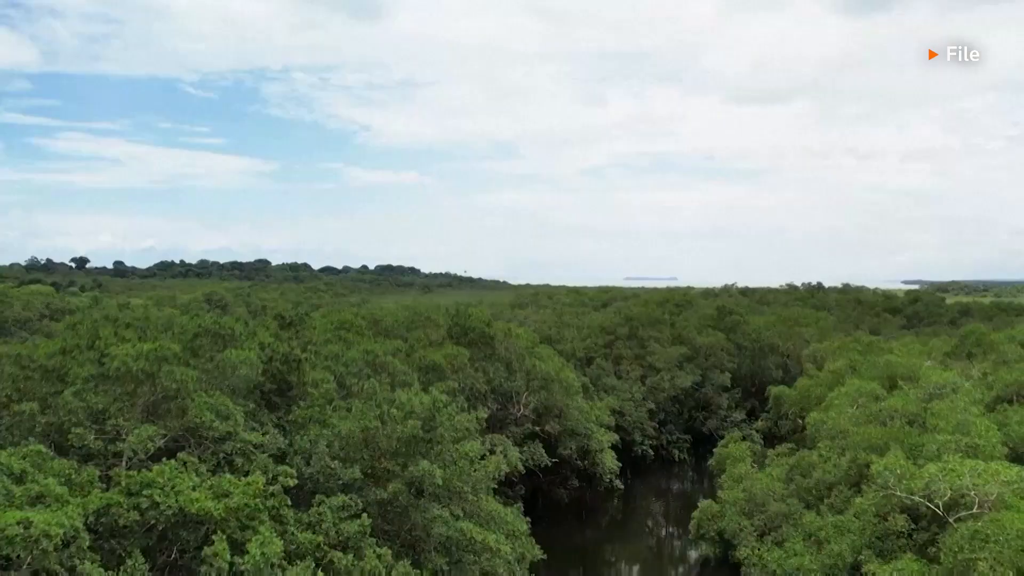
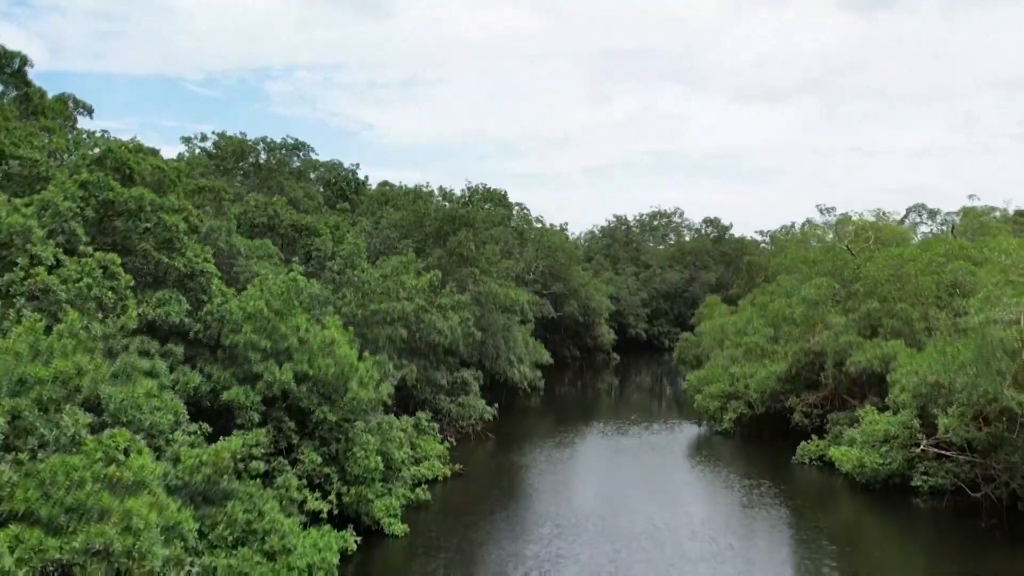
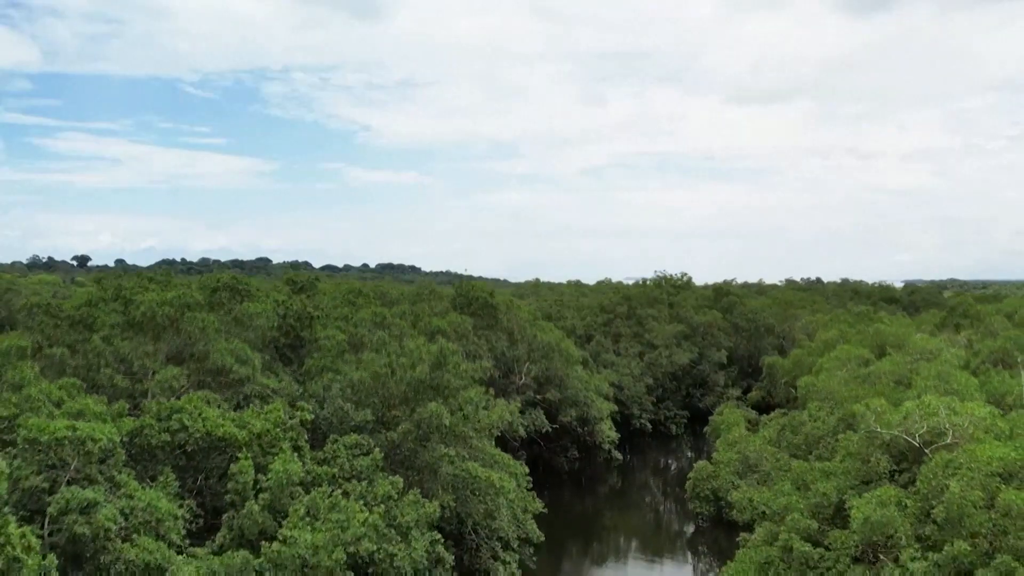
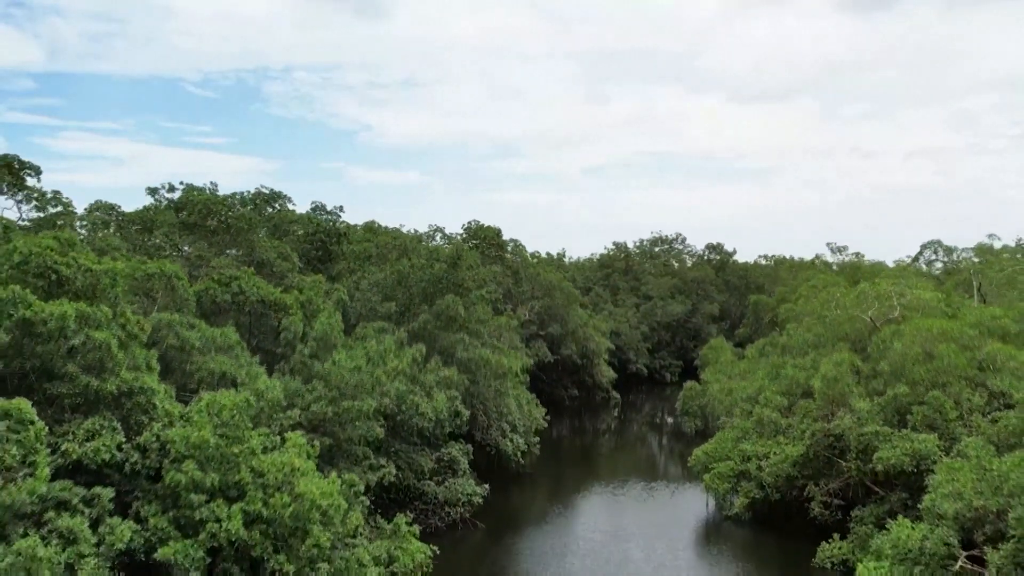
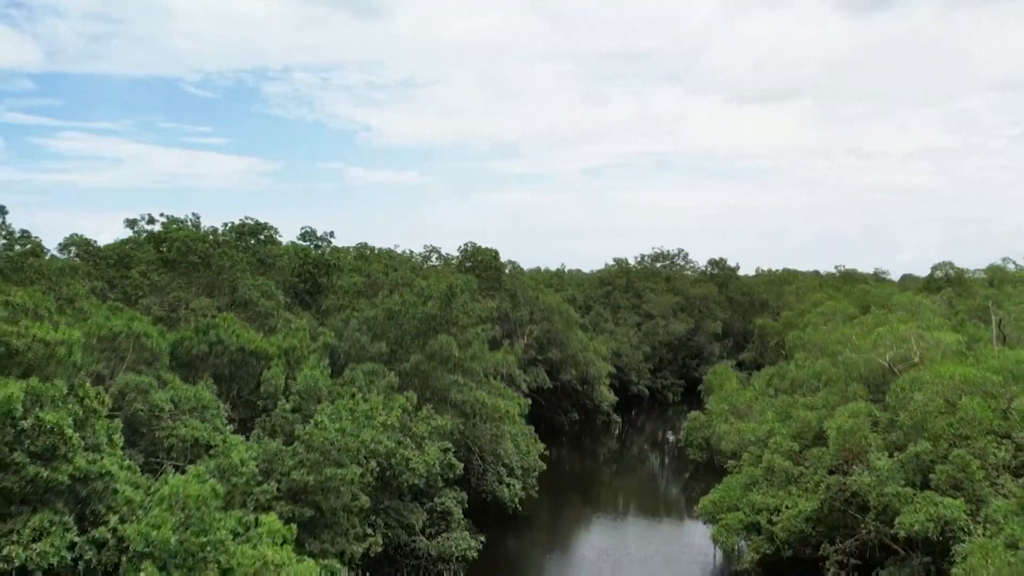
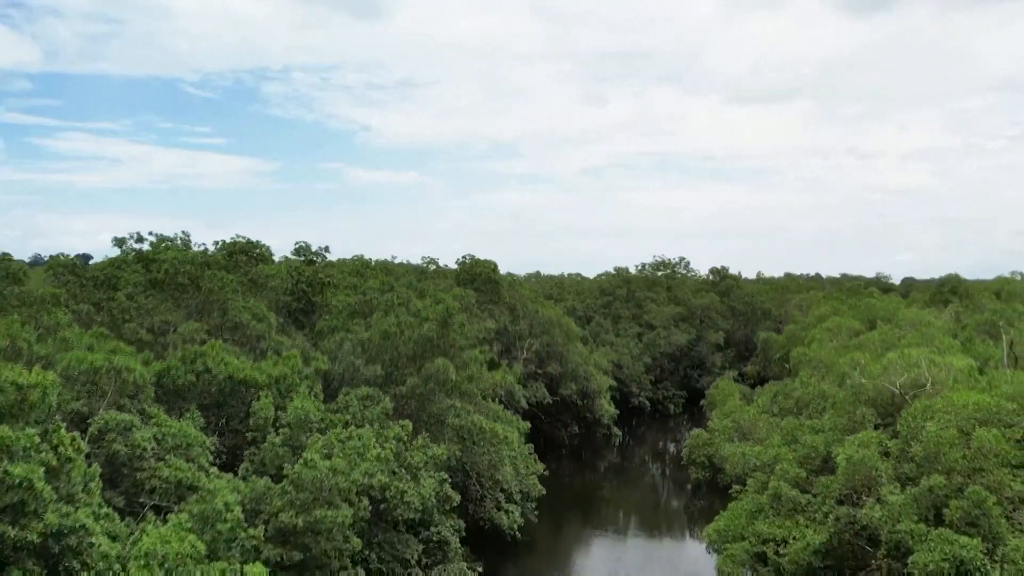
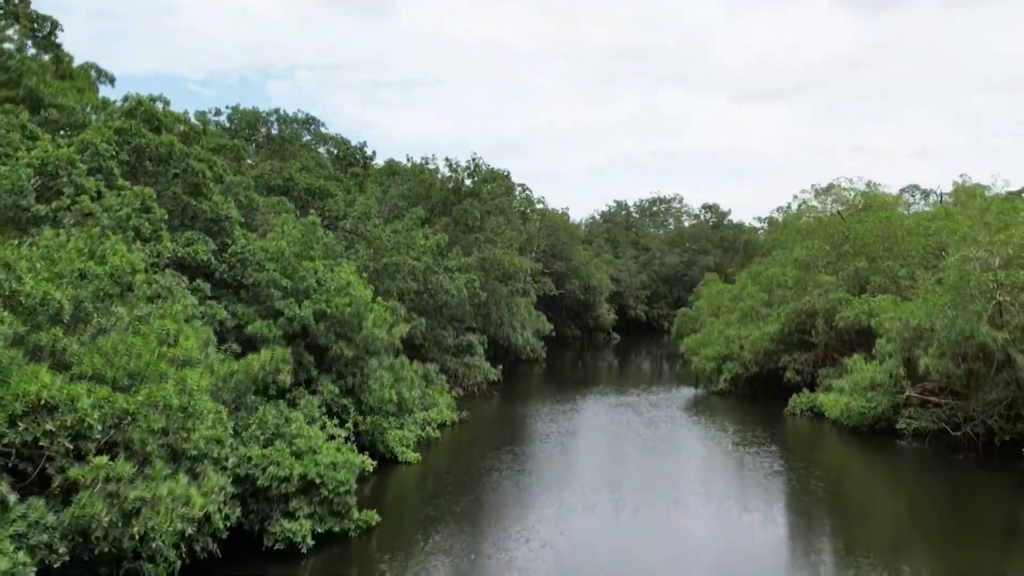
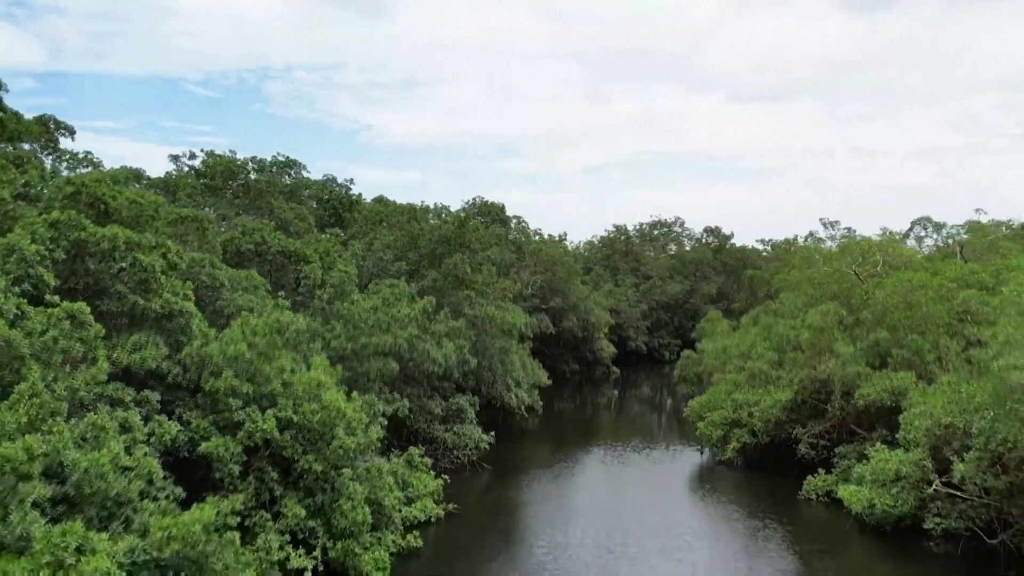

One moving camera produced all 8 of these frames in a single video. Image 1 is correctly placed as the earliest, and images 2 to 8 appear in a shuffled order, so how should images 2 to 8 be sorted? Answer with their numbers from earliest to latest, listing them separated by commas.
3, 6, 5, 4, 8, 2, 7
